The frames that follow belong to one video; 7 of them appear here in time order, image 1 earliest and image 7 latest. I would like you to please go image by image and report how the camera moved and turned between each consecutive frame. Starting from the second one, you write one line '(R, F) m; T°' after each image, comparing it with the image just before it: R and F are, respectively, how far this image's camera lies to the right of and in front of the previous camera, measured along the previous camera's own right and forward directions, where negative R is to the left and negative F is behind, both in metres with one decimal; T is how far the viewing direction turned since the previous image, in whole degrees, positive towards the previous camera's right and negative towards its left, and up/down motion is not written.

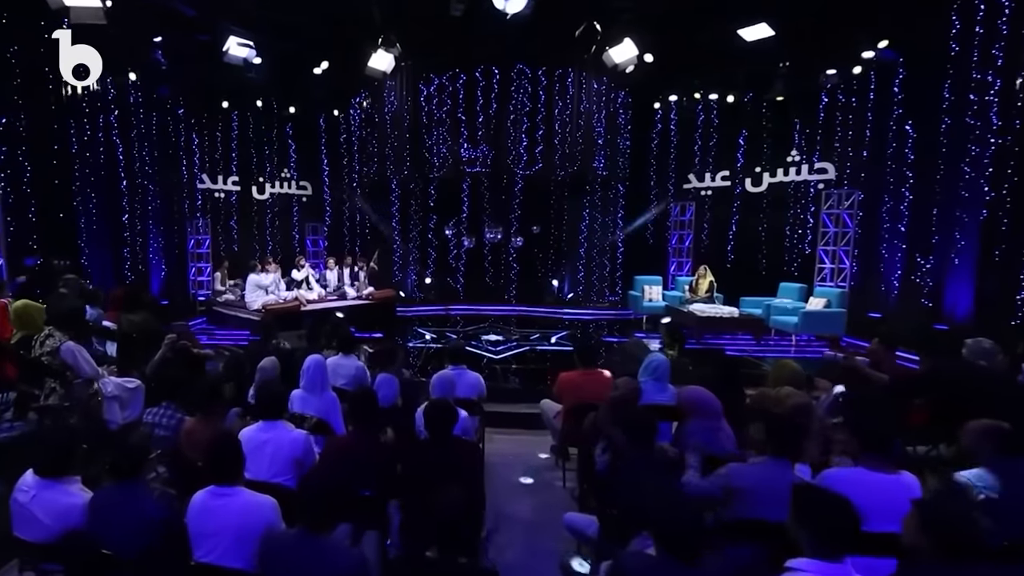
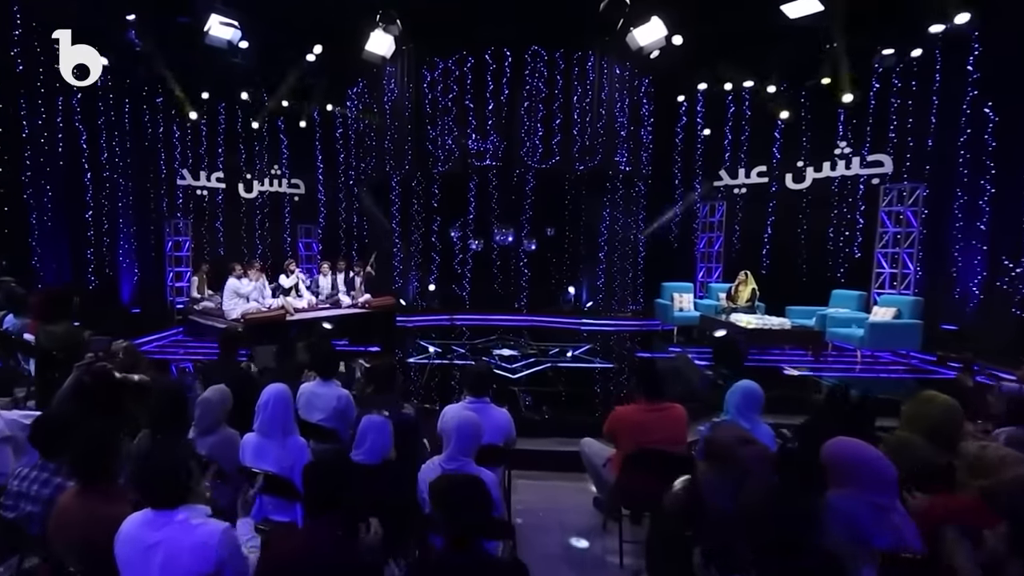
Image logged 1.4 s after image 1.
(-0.2, +0.9) m; 0°
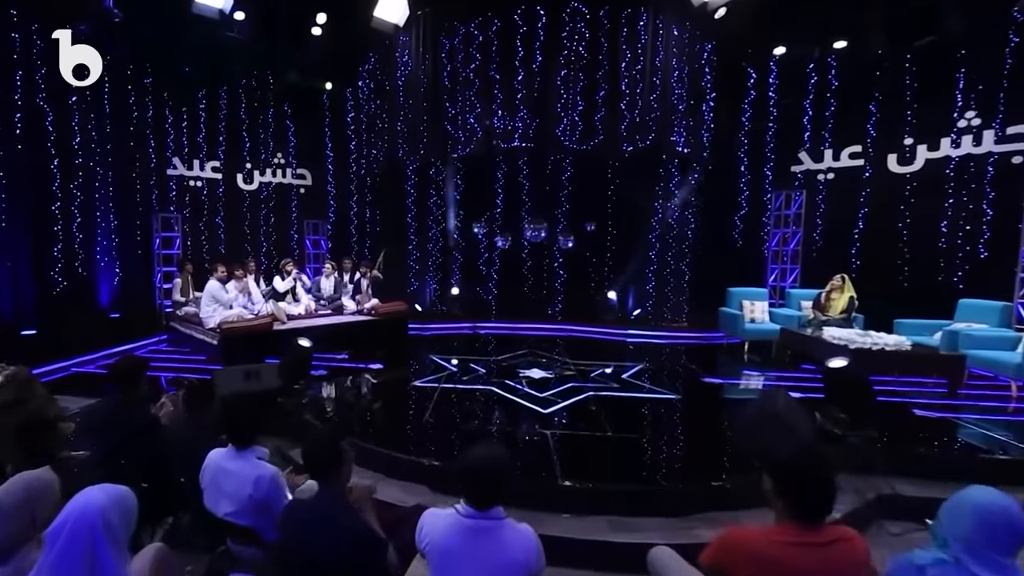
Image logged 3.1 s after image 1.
(0.0, +1.3) m; -4°
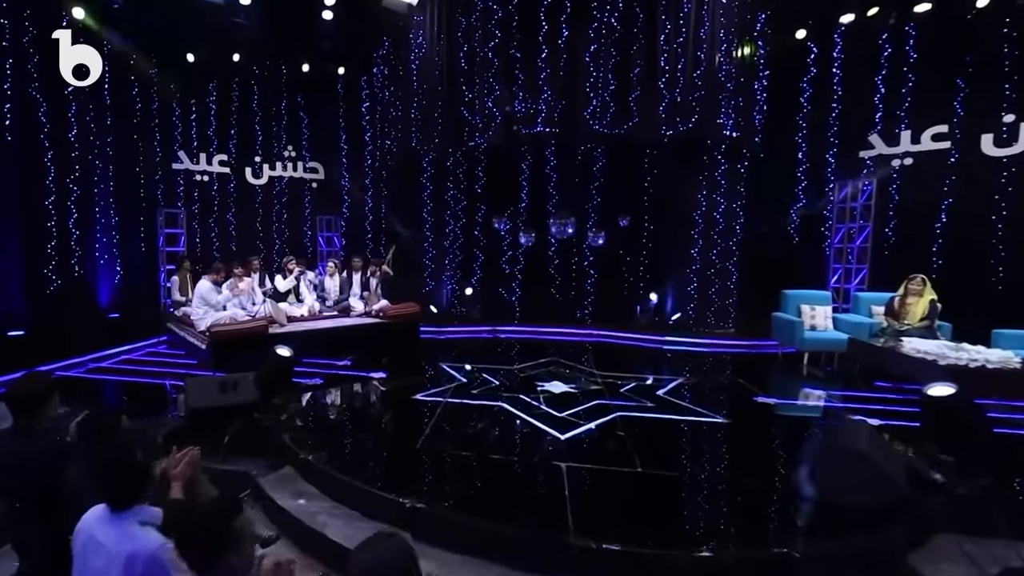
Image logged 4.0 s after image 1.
(+0.2, +0.7) m; -4°
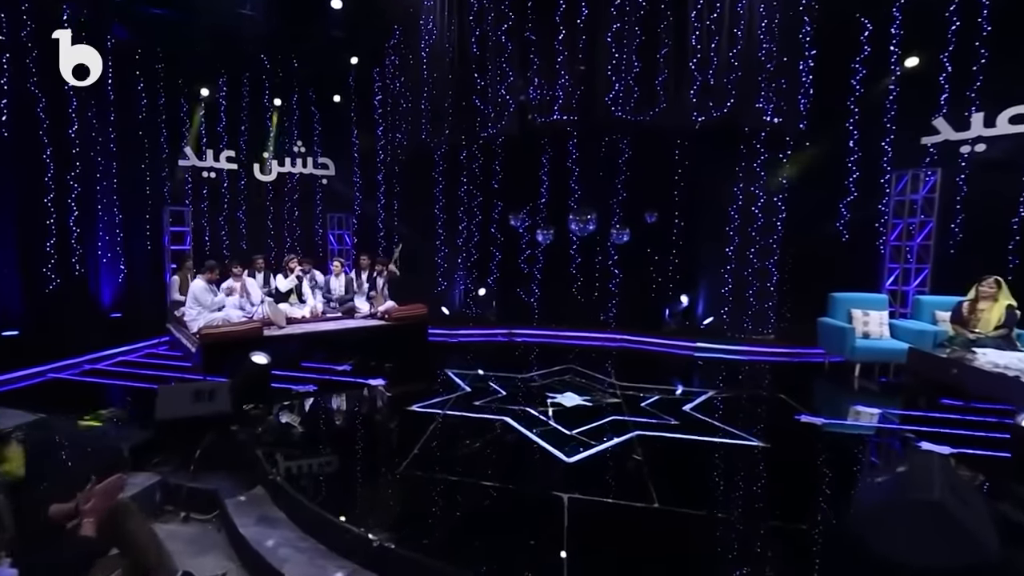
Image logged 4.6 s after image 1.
(+0.2, +0.5) m; -4°
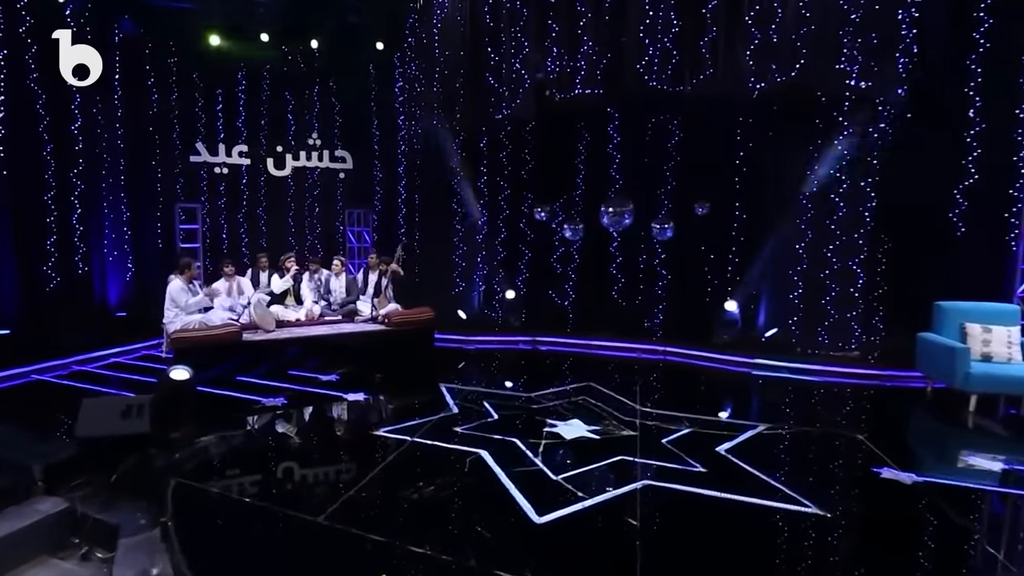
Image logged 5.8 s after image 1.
(+0.6, +0.8) m; -9°
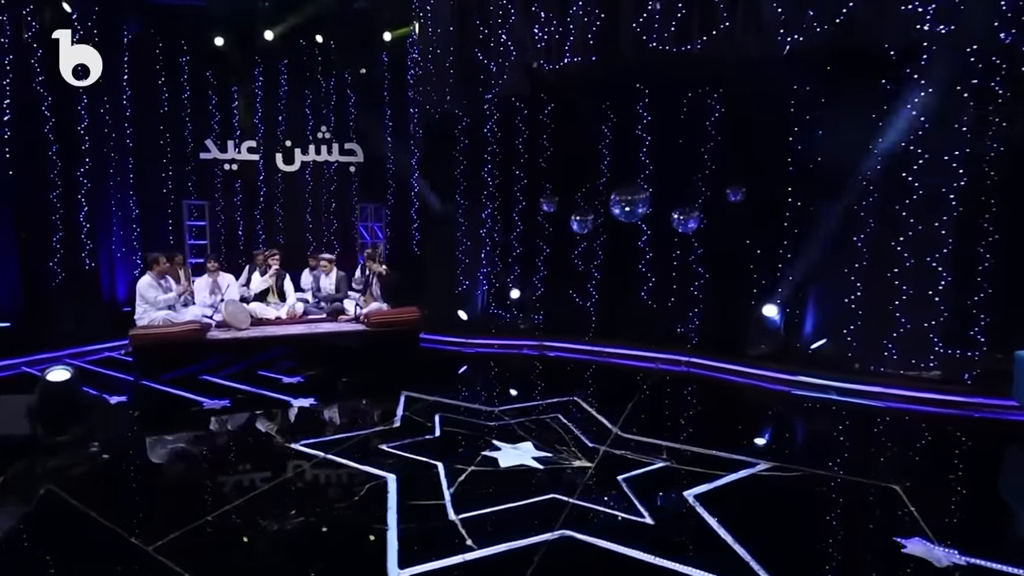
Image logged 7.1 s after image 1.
(+0.9, +0.6) m; -9°
